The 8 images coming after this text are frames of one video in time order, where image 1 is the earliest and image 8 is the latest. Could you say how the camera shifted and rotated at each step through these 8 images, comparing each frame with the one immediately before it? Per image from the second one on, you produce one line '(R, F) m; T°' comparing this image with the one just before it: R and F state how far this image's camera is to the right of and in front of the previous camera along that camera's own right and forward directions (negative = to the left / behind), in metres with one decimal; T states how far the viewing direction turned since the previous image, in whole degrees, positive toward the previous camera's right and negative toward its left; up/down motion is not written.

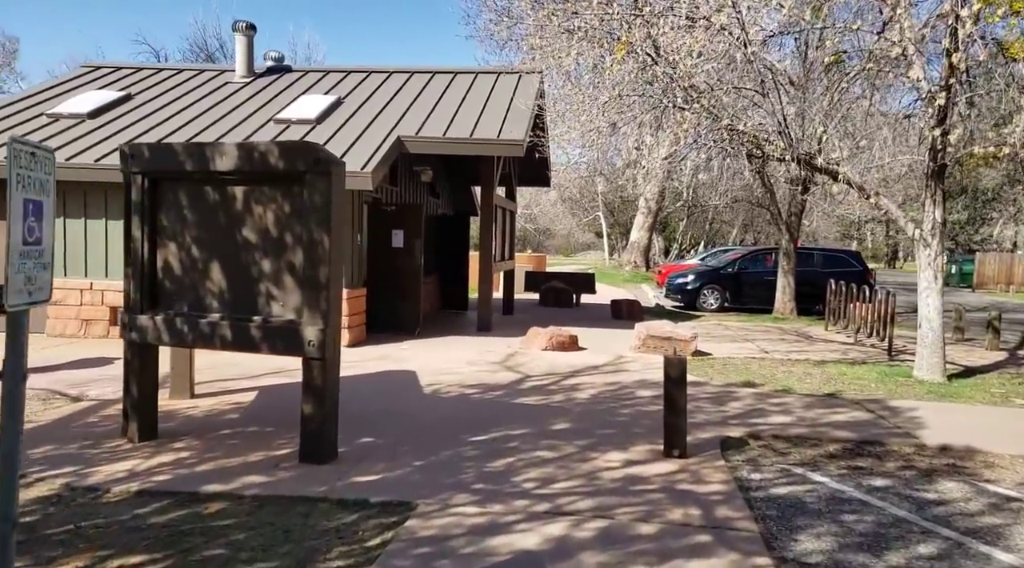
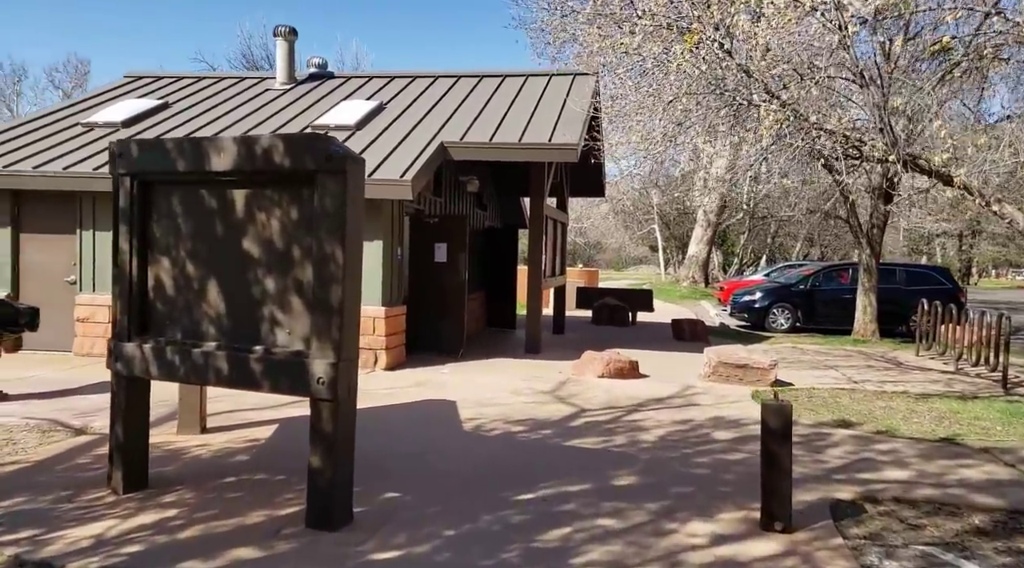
(0.0, +1.1) m; -3°
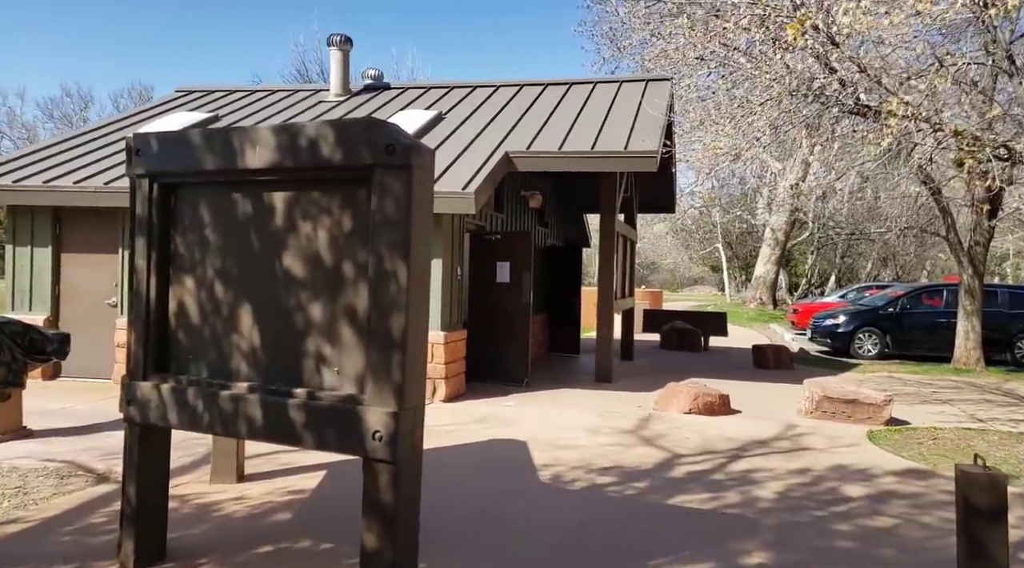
(-0.3, +1.1) m; -3°
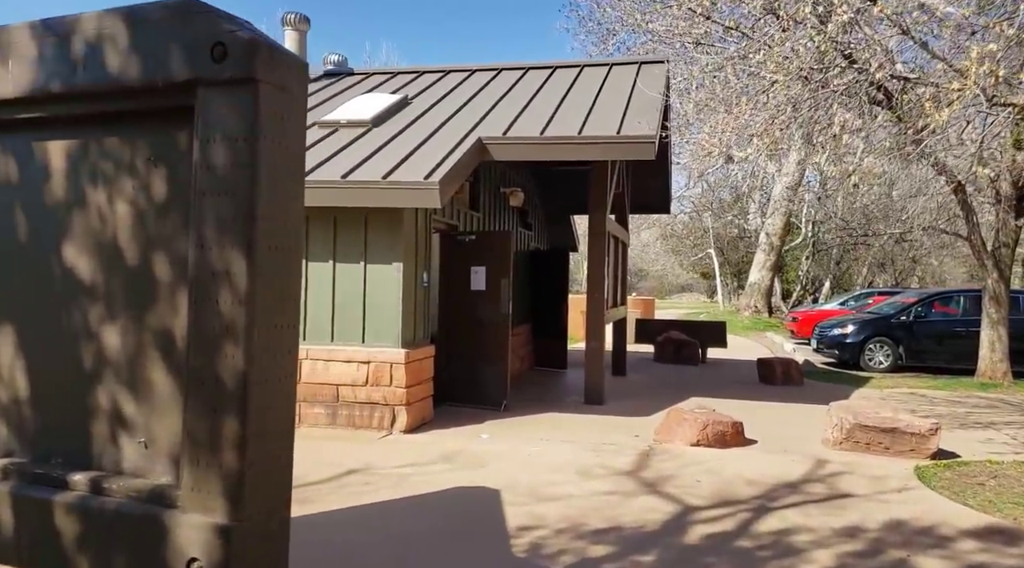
(+0.1, +1.6) m; +1°
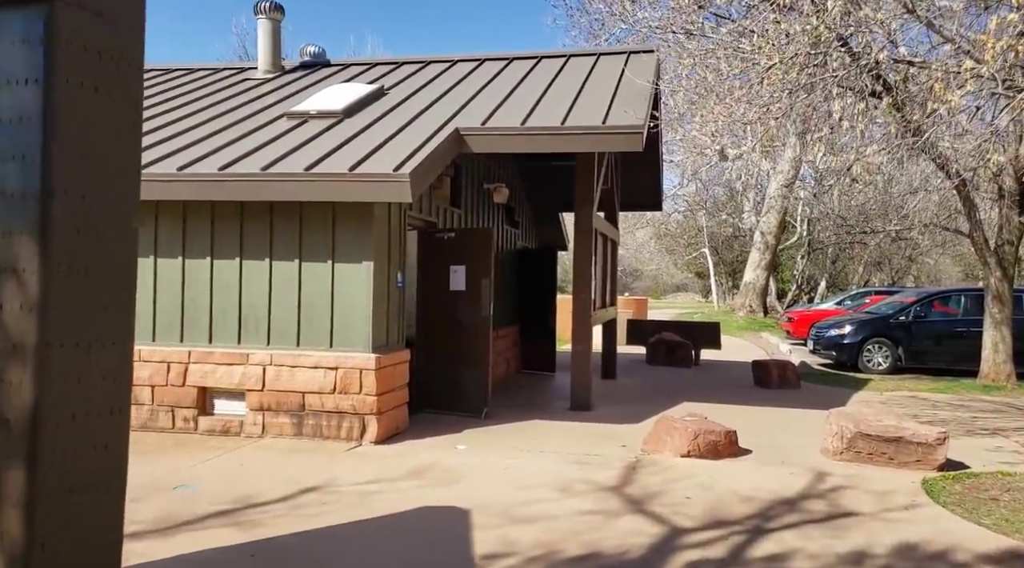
(+0.2, +0.6) m; 0°
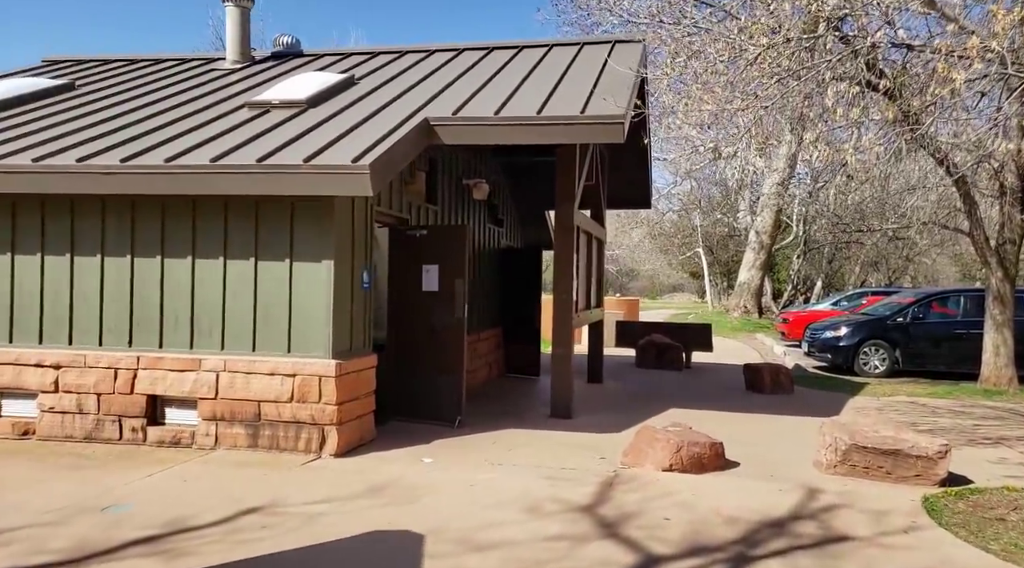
(+0.2, +0.6) m; 0°
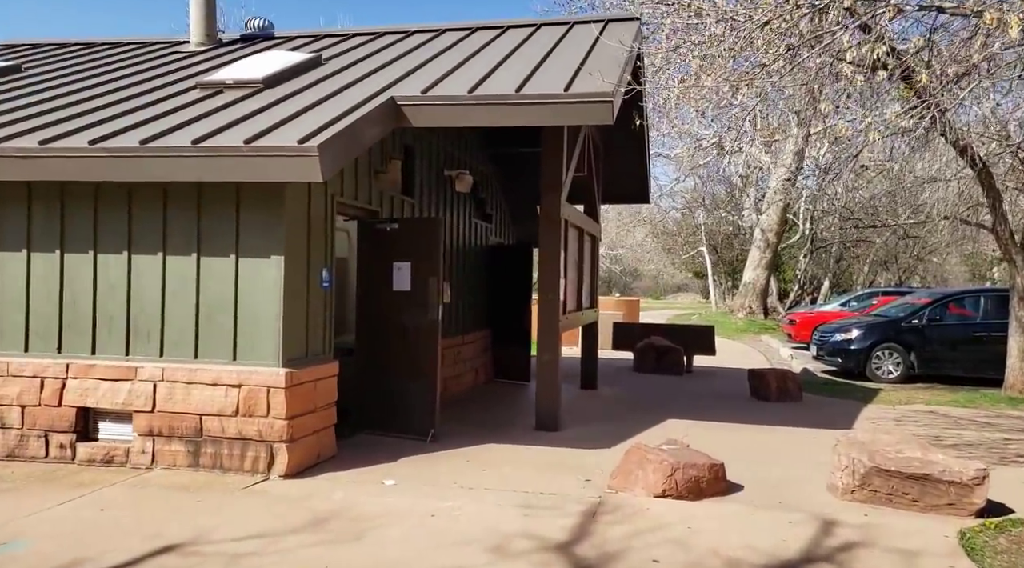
(+0.2, +0.9) m; 0°
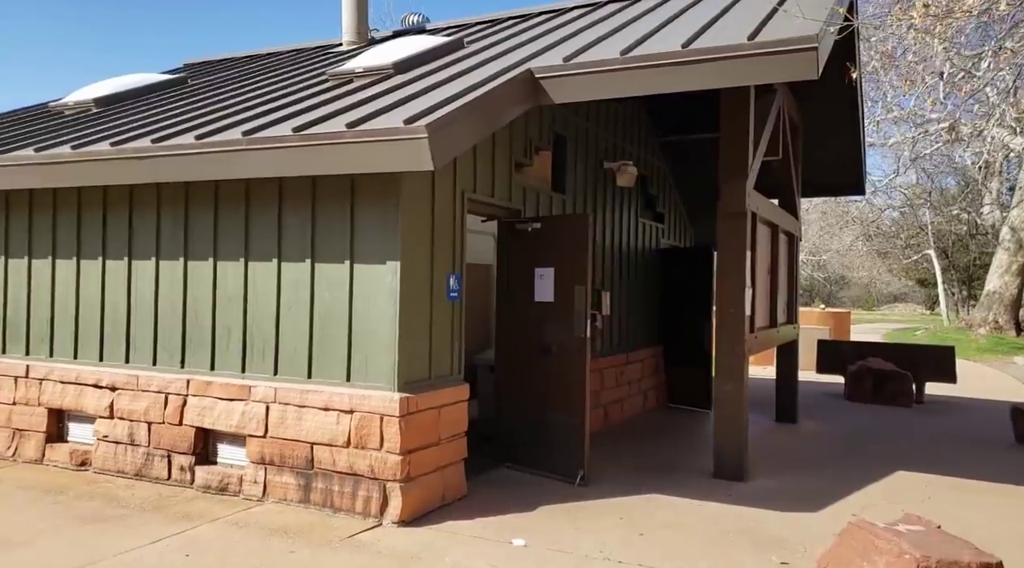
(+0.2, +1.3) m; -13°
